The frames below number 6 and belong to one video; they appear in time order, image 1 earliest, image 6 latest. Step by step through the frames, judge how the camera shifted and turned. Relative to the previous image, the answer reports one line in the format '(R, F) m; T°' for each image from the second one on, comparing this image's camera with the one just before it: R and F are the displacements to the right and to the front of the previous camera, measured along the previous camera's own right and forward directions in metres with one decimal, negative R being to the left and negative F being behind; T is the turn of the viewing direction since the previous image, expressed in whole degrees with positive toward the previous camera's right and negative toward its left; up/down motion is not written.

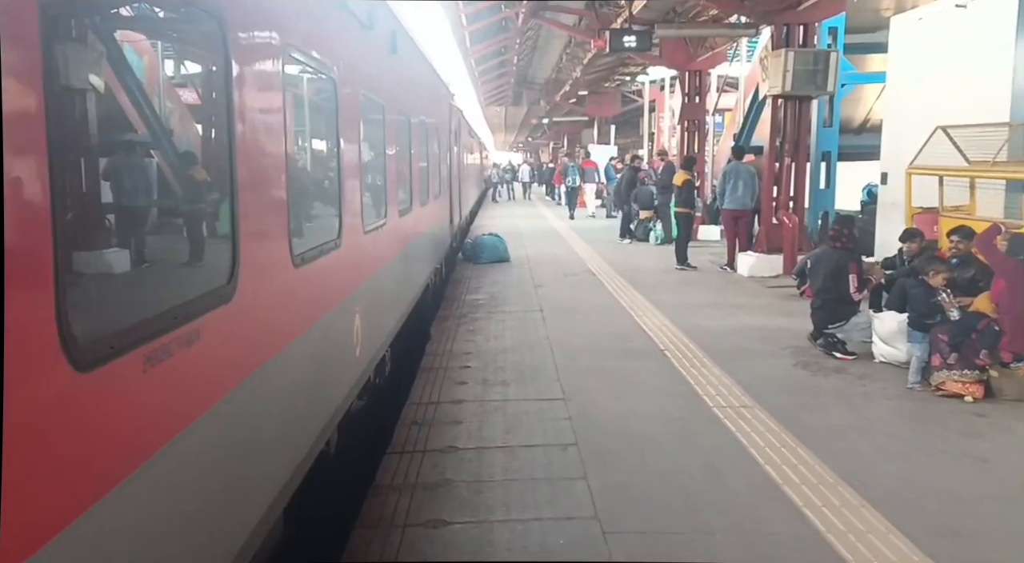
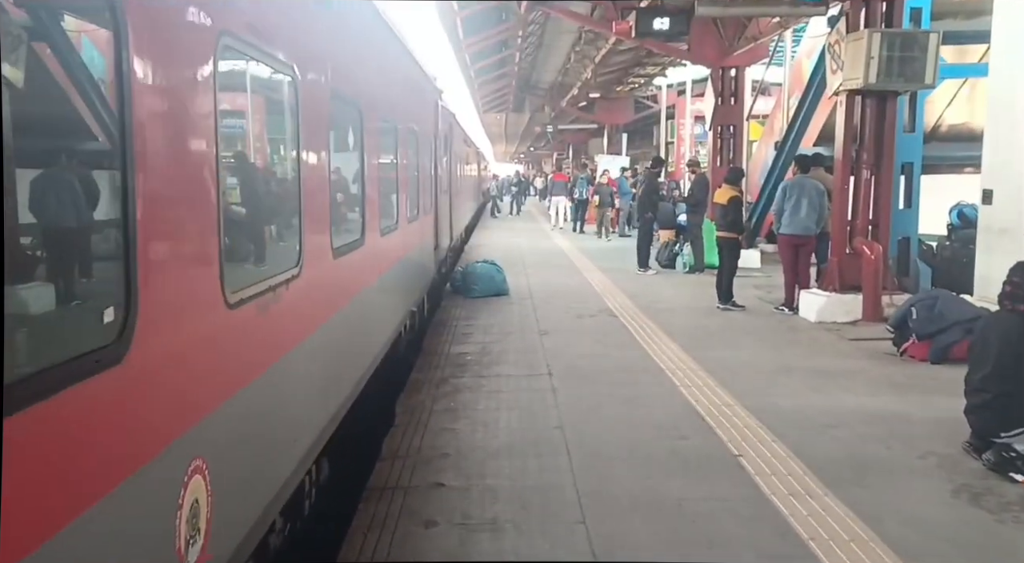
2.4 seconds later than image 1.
(0.0, +2.3) m; 0°
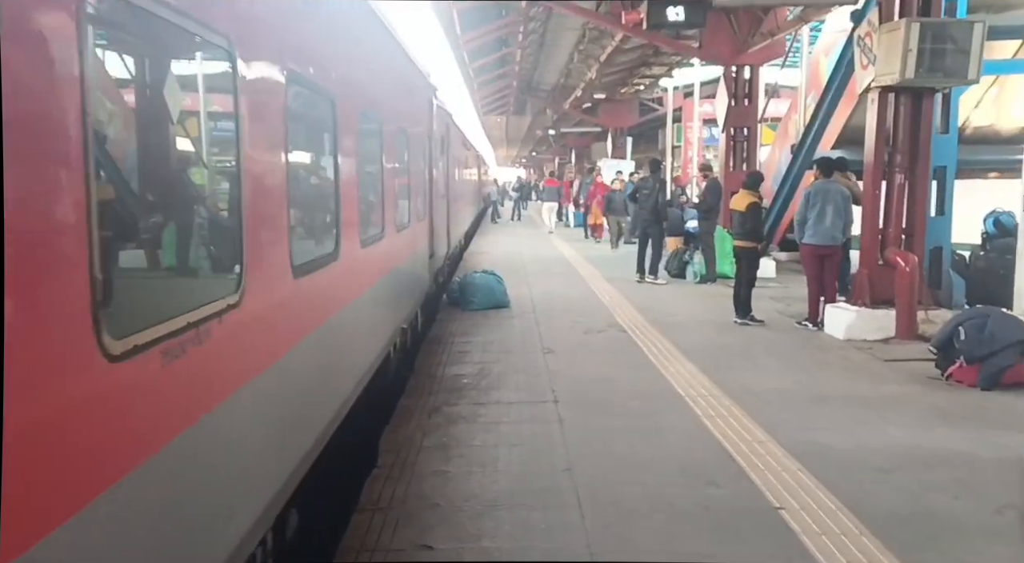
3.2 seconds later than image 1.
(0.0, +0.7) m; 0°
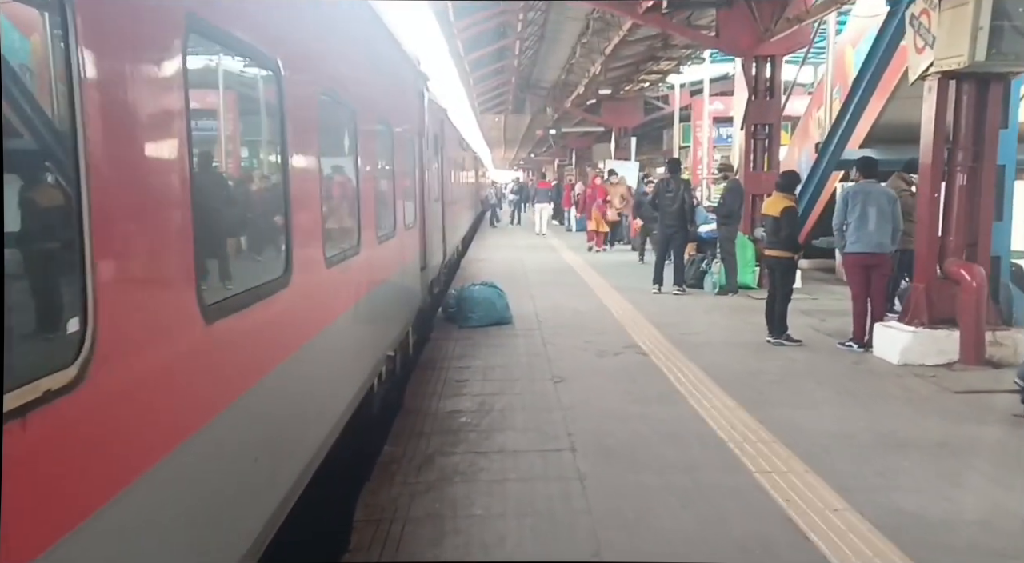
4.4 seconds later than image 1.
(-0.1, +1.0) m; 0°
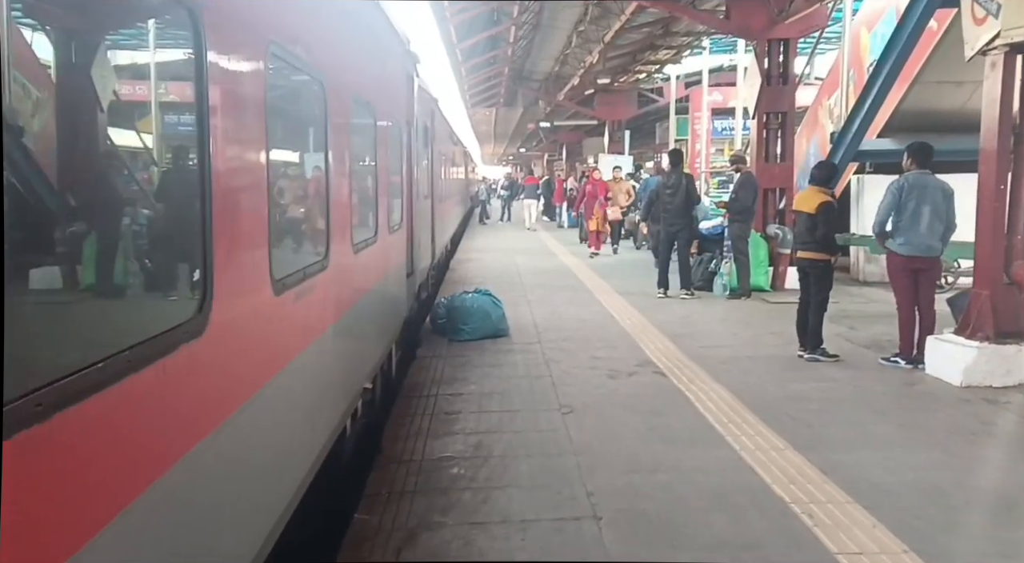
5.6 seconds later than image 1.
(-0.1, +1.0) m; +1°
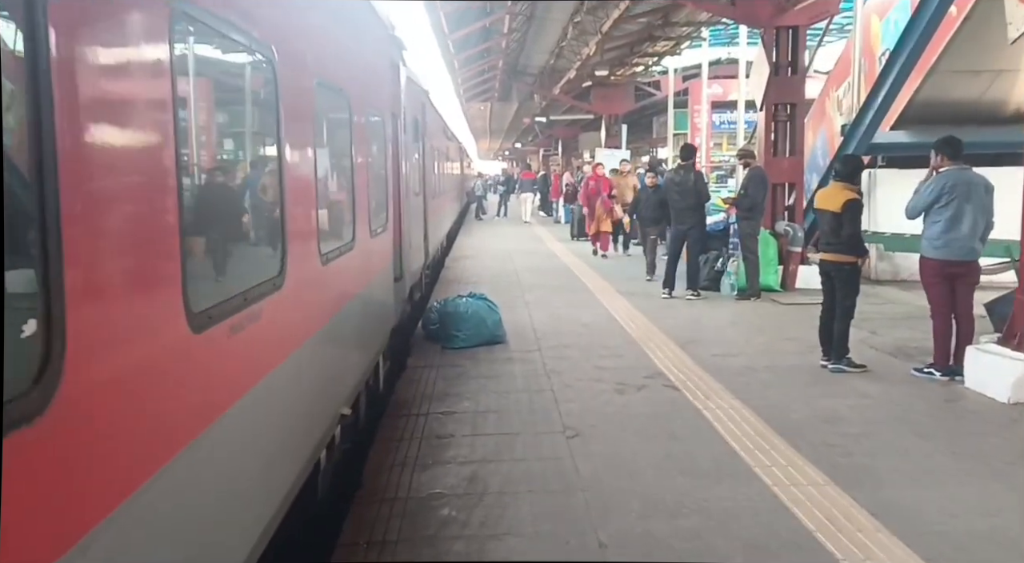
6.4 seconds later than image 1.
(0.0, +0.6) m; 0°
